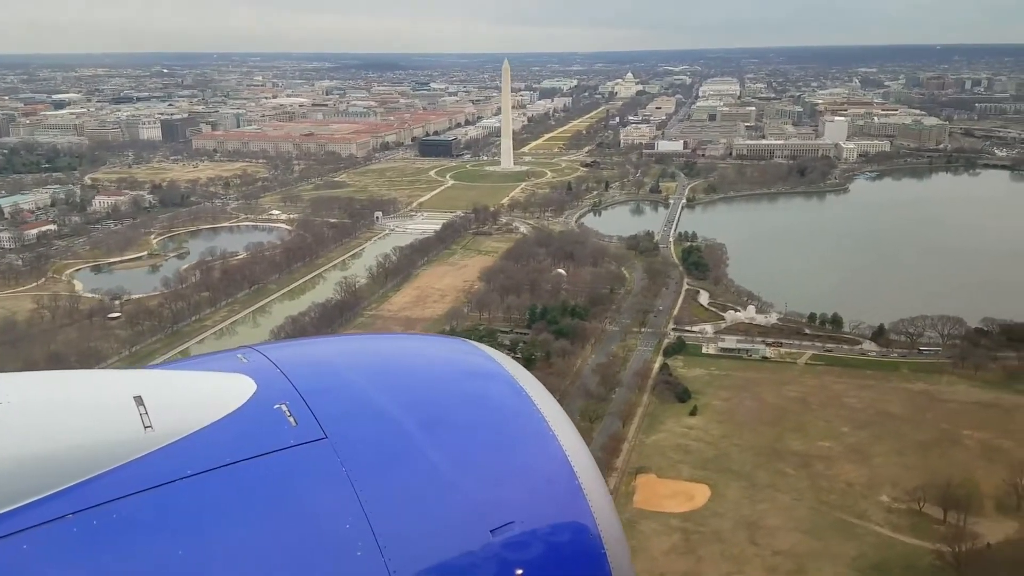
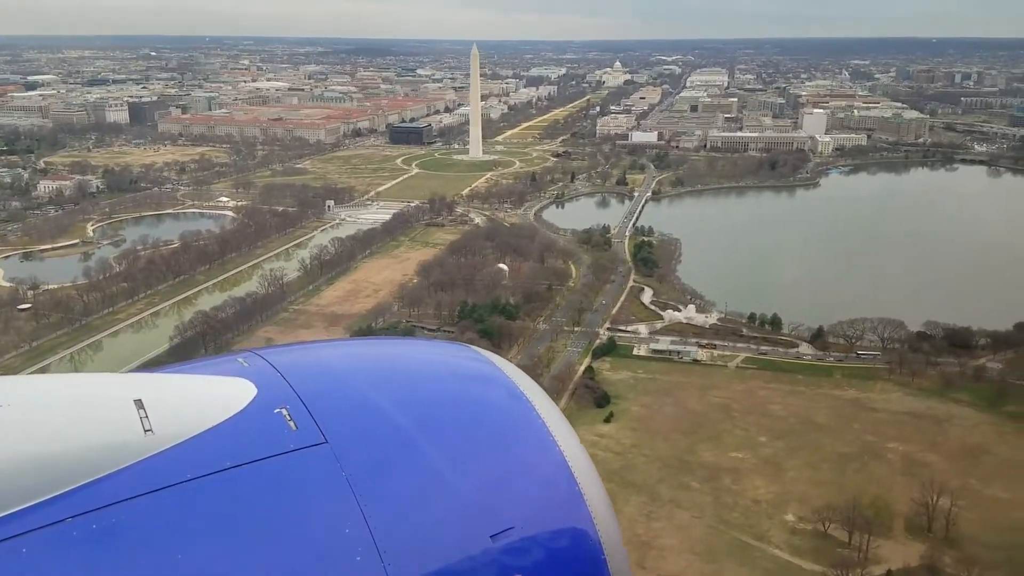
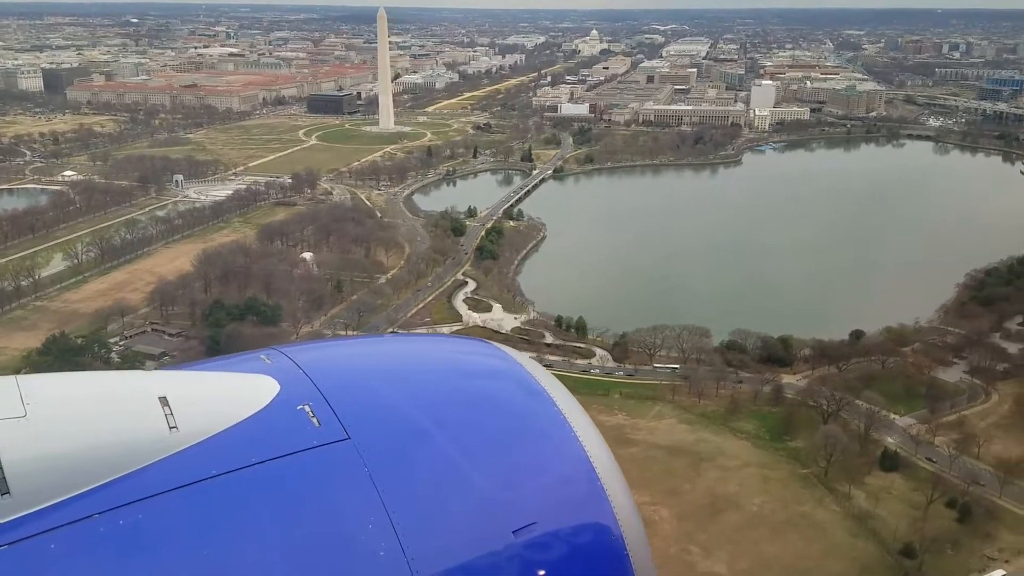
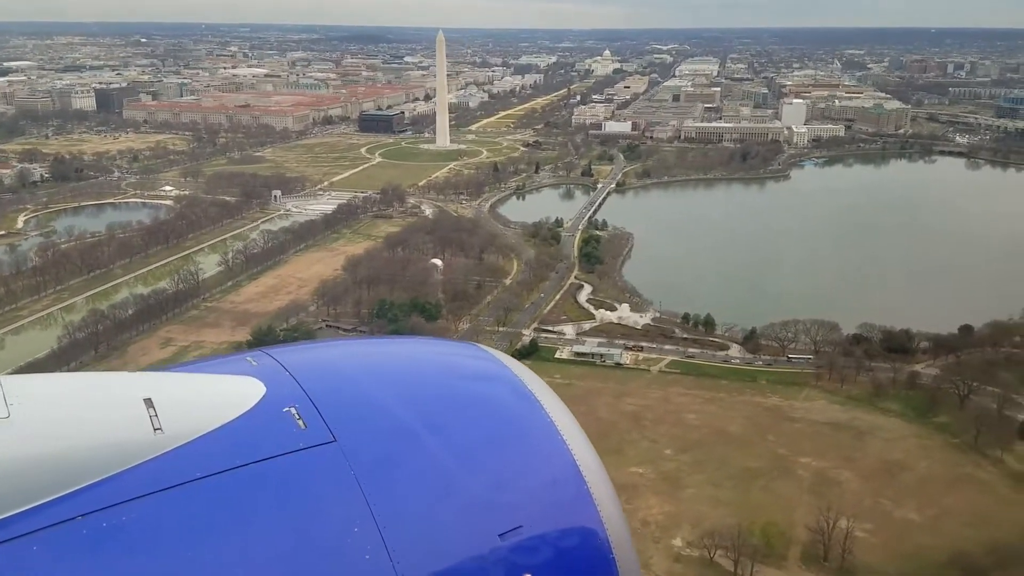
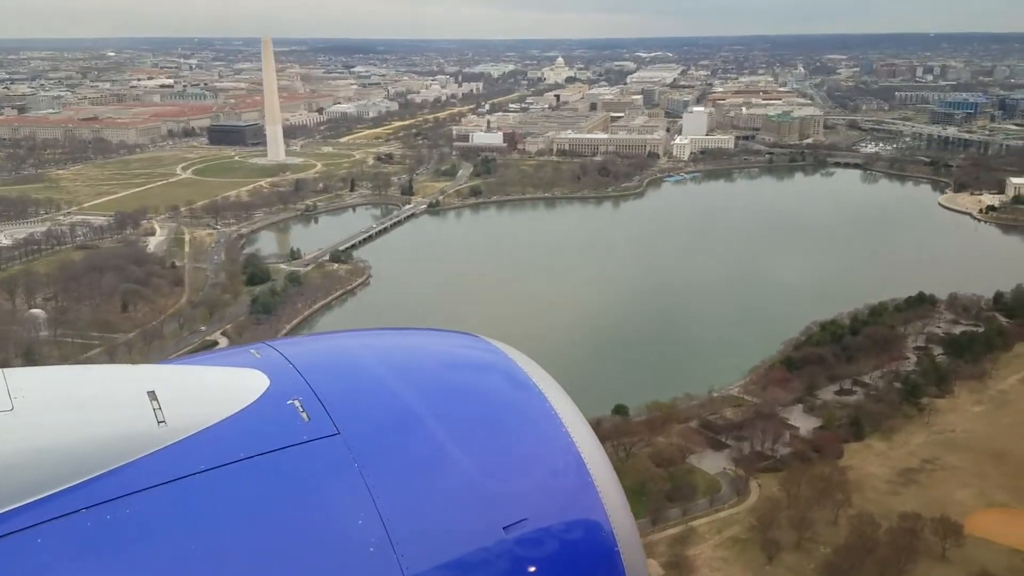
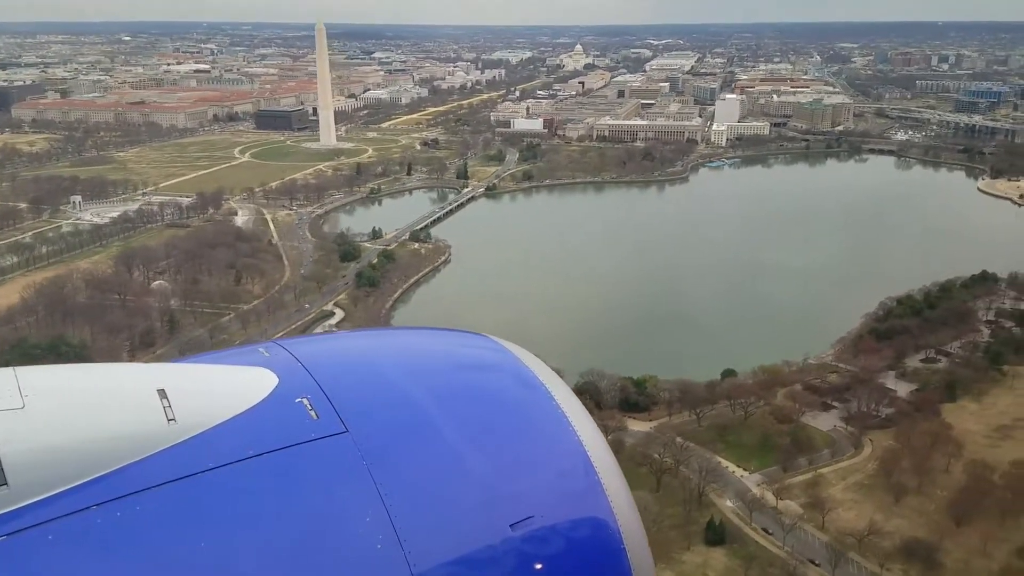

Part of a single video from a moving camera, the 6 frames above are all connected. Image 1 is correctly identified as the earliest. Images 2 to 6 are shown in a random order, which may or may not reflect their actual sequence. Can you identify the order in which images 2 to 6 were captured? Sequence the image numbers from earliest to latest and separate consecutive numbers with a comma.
2, 4, 3, 6, 5
